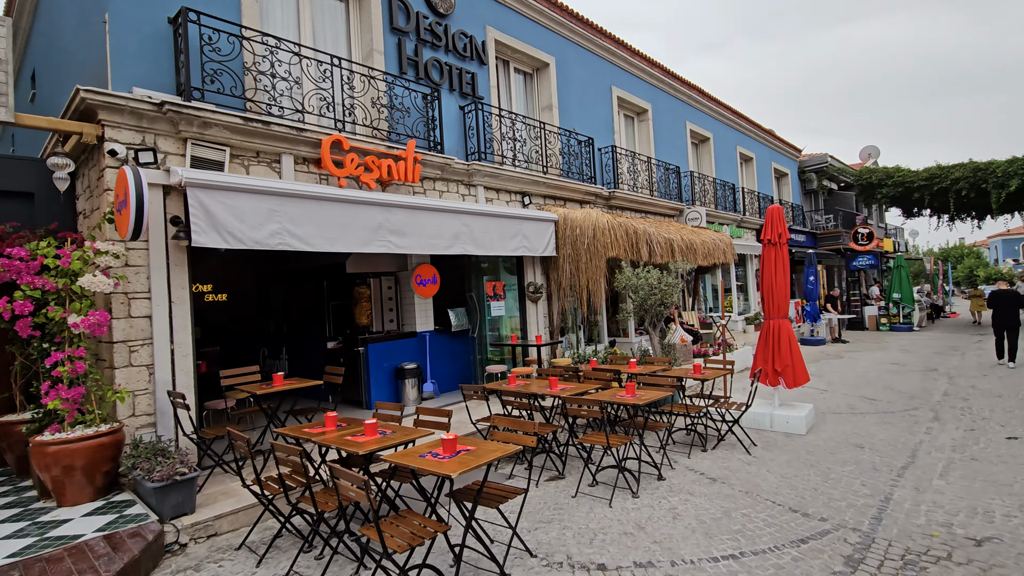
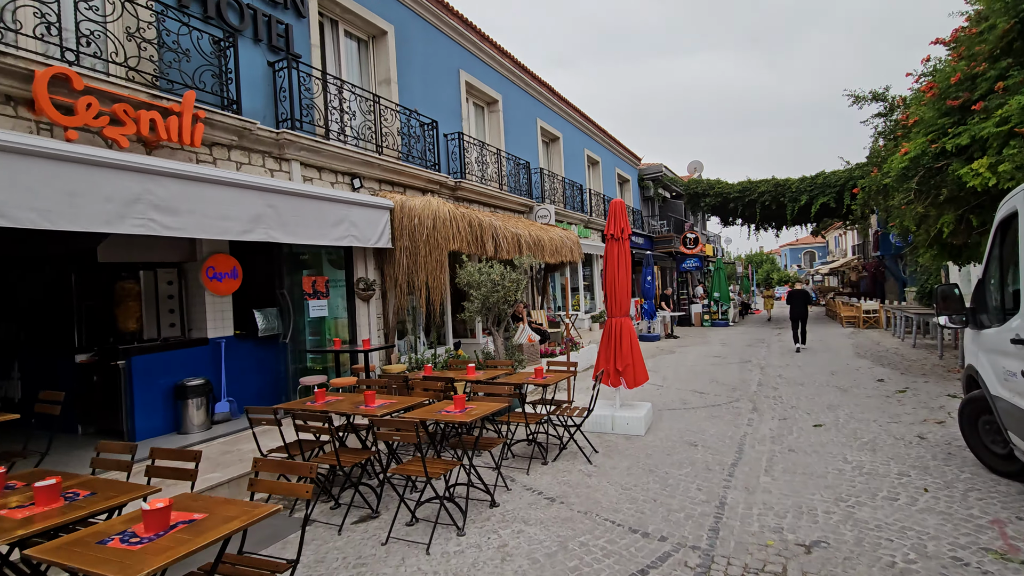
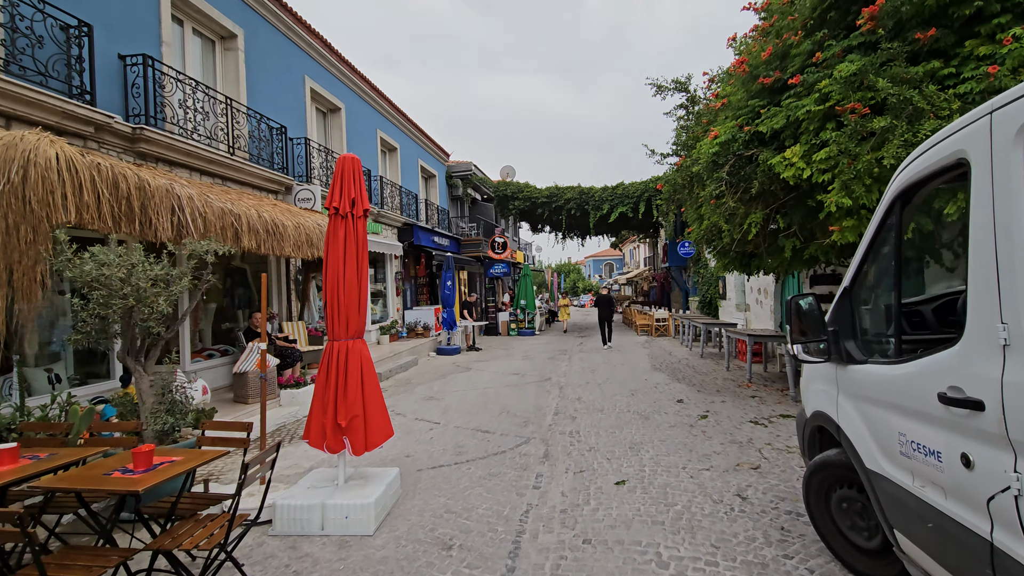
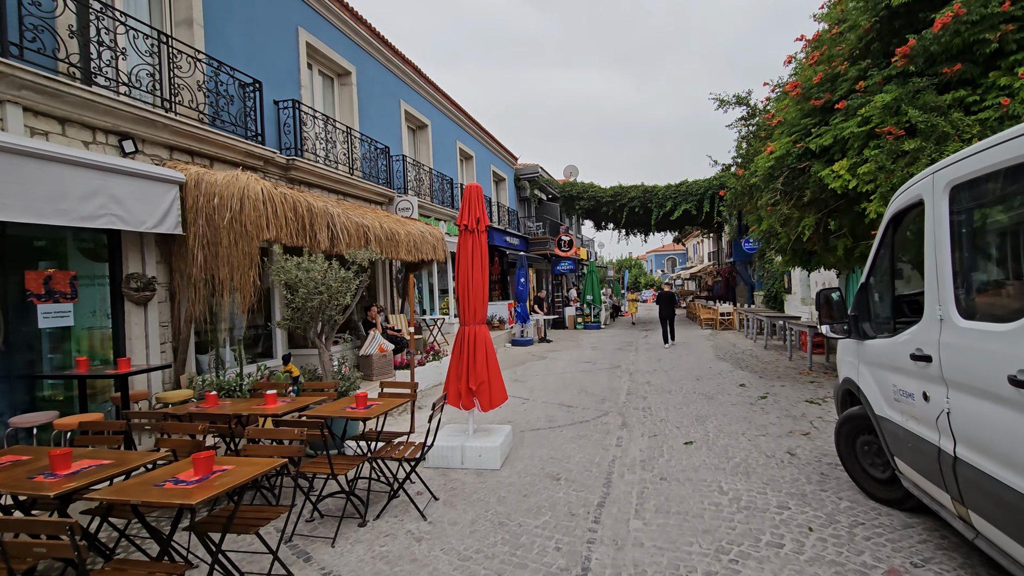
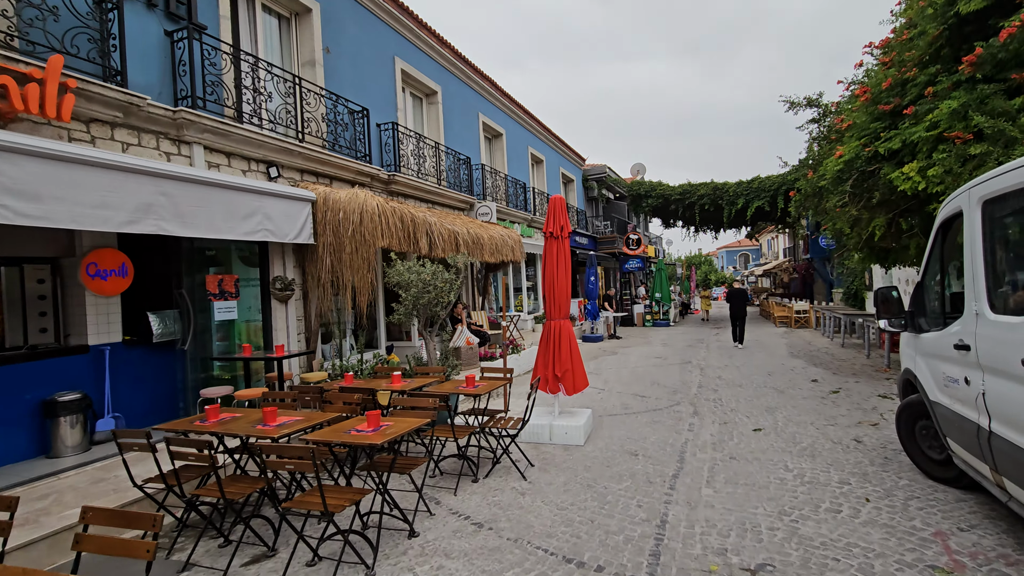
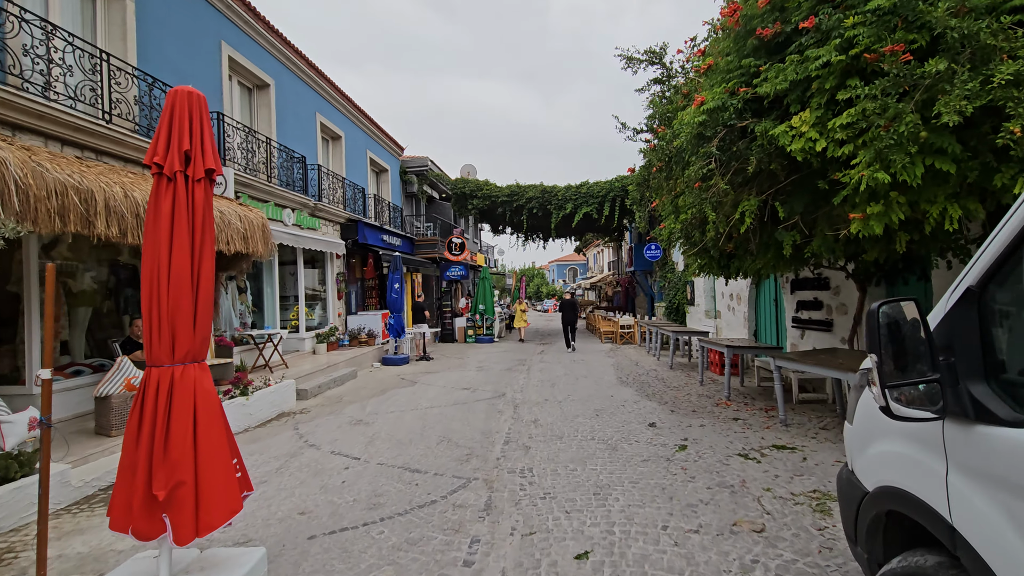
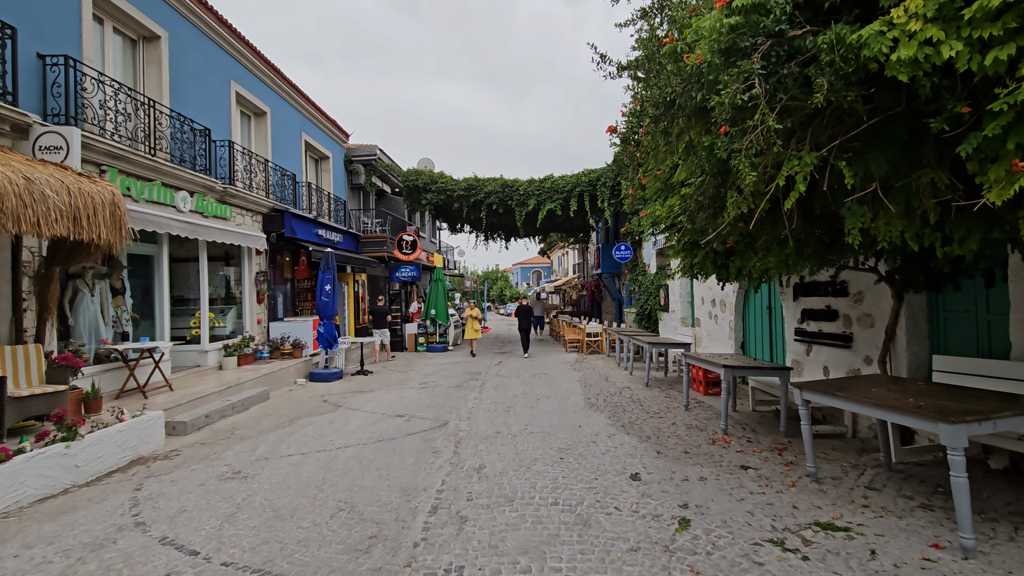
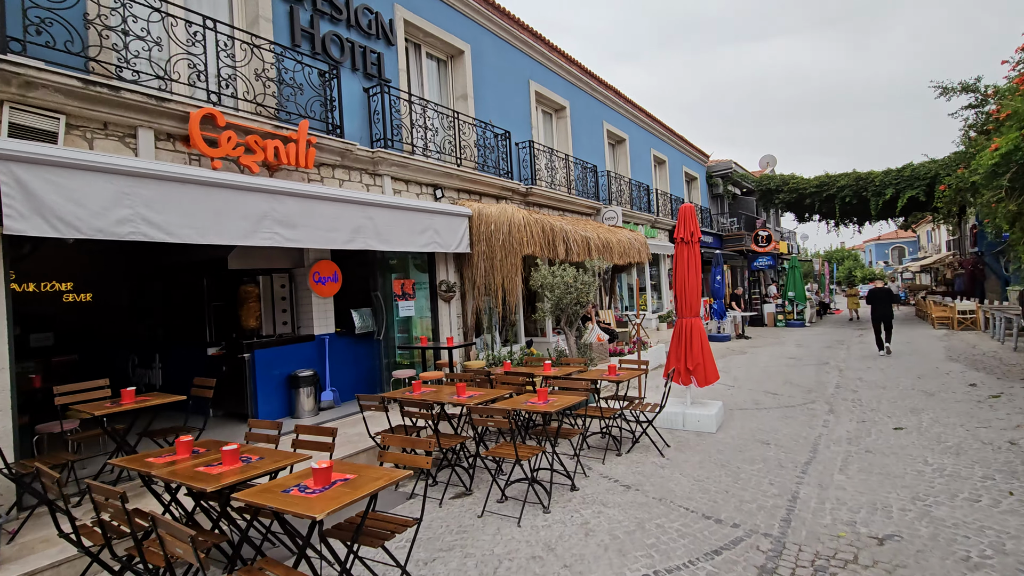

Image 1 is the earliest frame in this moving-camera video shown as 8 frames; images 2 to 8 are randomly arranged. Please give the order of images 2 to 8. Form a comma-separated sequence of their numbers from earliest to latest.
8, 2, 5, 4, 3, 6, 7
